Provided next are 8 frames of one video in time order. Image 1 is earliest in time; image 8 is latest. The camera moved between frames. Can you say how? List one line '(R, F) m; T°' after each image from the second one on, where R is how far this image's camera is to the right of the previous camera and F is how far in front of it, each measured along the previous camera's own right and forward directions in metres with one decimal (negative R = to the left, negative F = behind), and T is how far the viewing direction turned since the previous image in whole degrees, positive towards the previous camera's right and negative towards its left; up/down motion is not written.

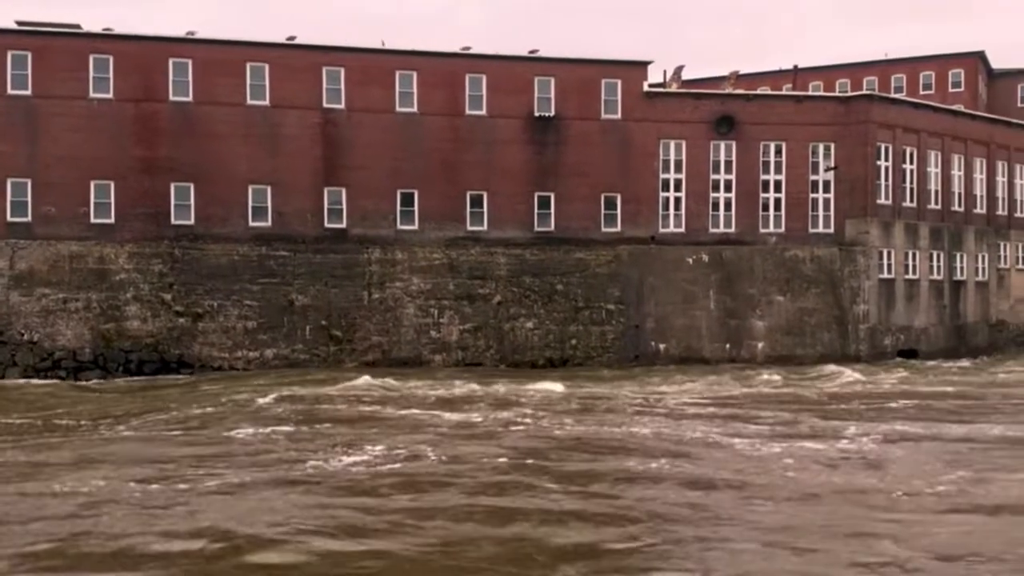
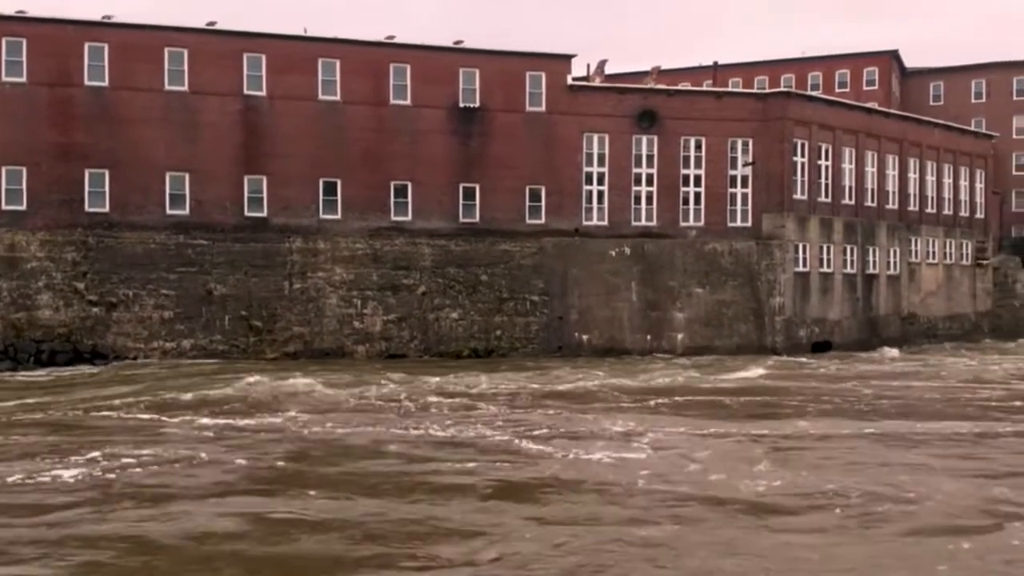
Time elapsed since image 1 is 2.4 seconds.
(-1.1, -0.9) m; +4°
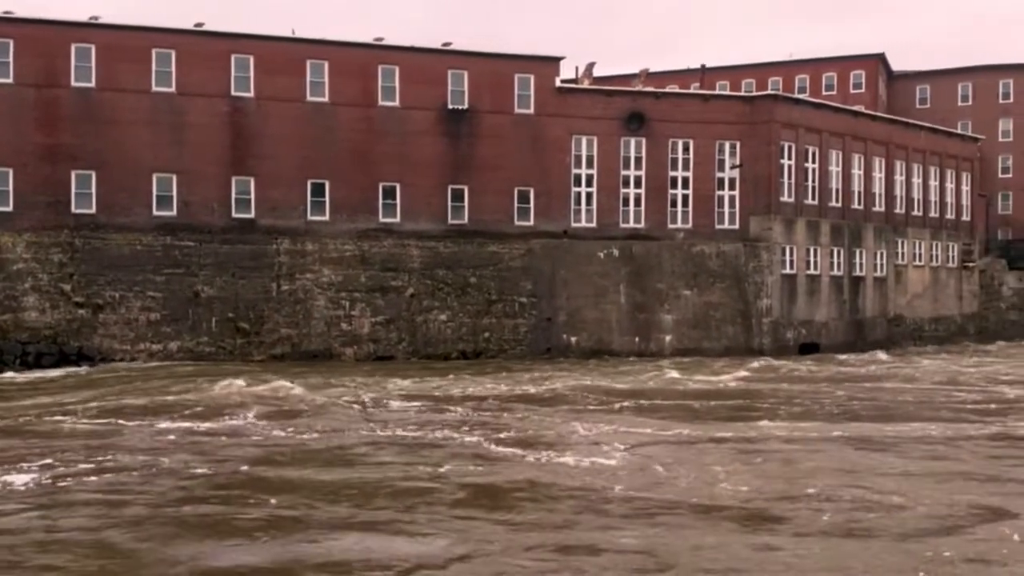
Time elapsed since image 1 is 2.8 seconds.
(-6.3, -3.7) m; +1°
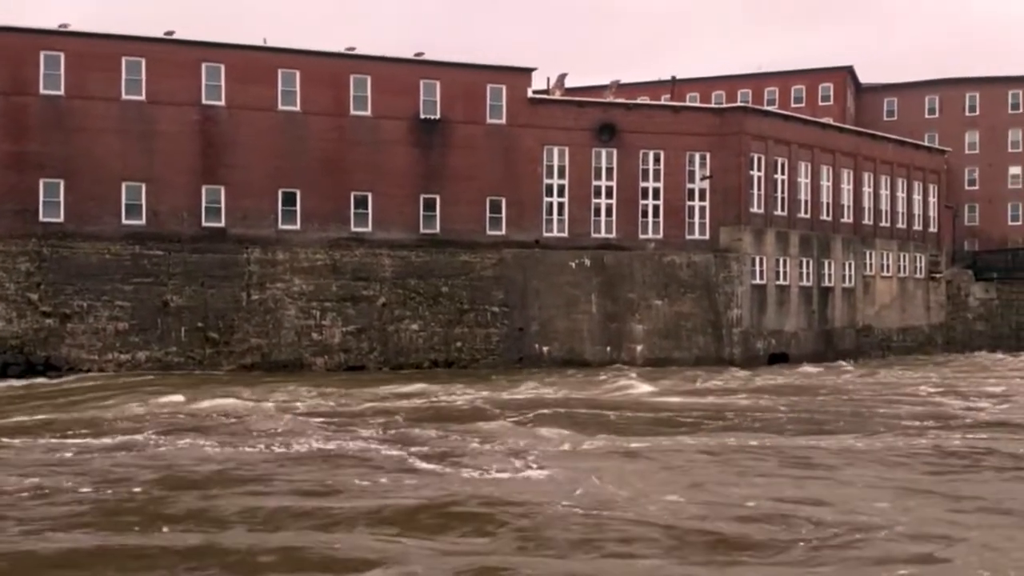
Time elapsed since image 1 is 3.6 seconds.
(+0.4, -0.1) m; +2°
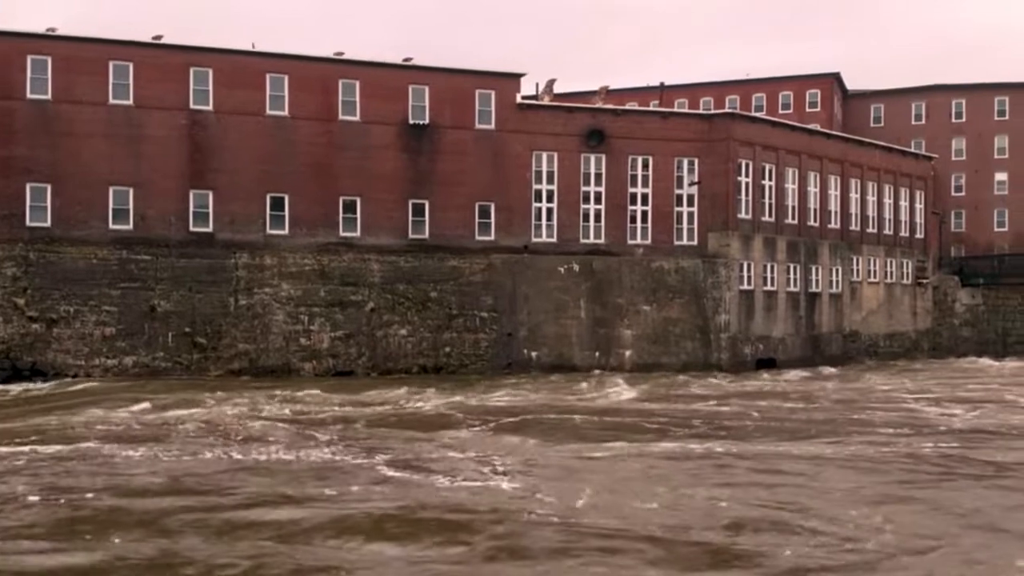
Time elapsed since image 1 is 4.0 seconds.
(+5.5, +3.9) m; +1°
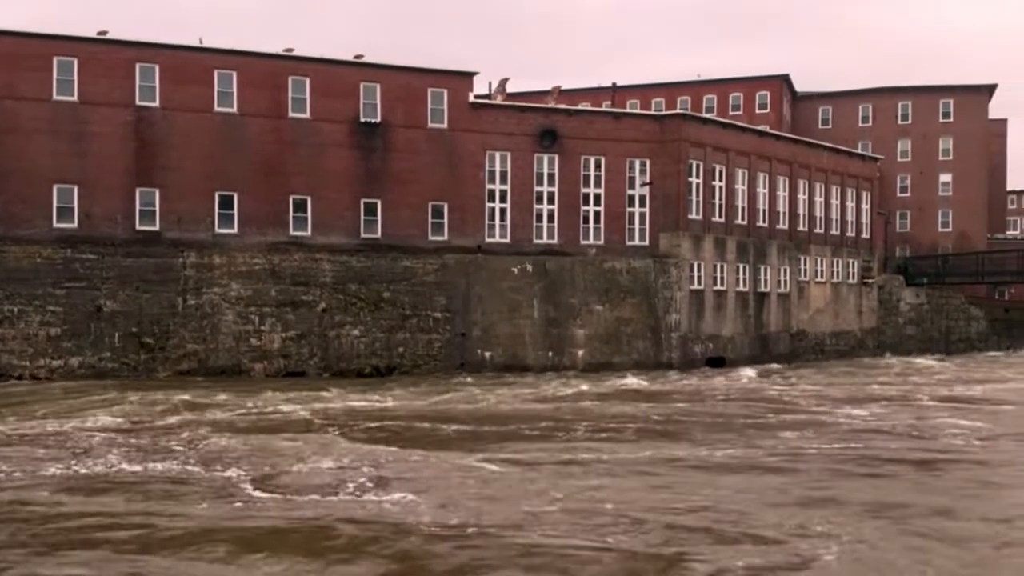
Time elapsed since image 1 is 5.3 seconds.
(+0.4, +0.2) m; +3°
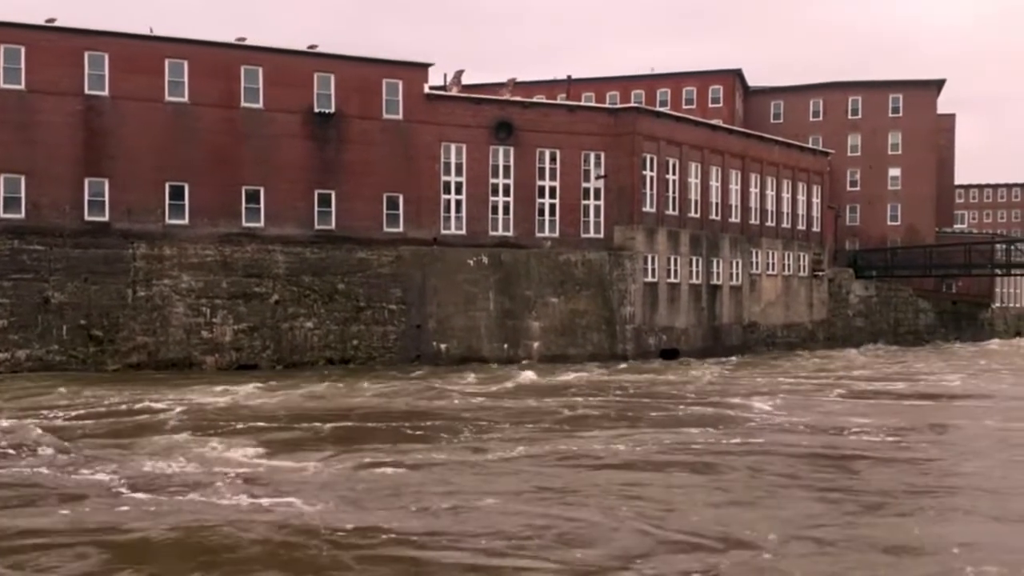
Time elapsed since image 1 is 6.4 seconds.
(+0.3, 0.0) m; +2°
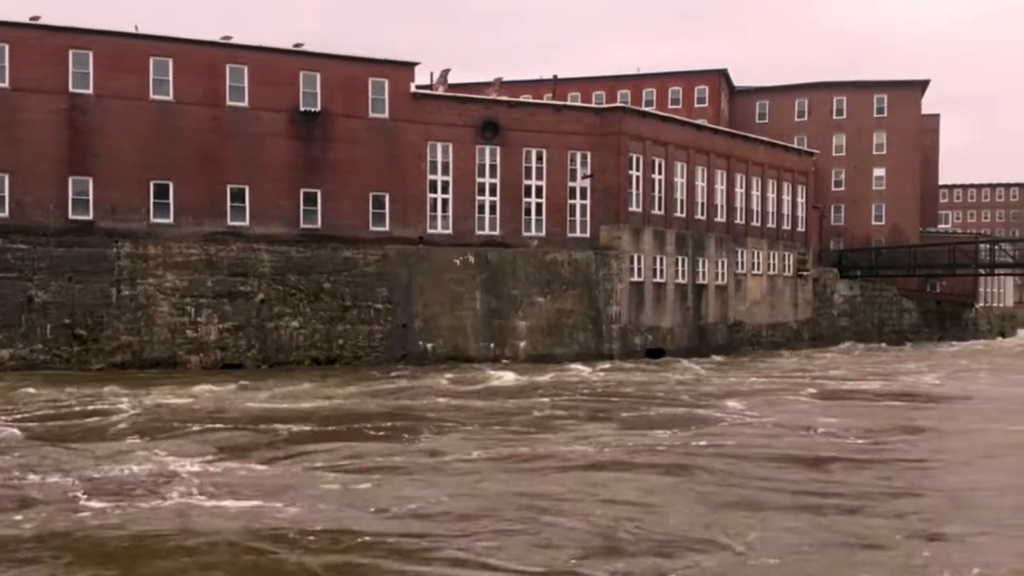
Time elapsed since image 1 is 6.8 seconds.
(-6.4, -4.4) m; +1°
